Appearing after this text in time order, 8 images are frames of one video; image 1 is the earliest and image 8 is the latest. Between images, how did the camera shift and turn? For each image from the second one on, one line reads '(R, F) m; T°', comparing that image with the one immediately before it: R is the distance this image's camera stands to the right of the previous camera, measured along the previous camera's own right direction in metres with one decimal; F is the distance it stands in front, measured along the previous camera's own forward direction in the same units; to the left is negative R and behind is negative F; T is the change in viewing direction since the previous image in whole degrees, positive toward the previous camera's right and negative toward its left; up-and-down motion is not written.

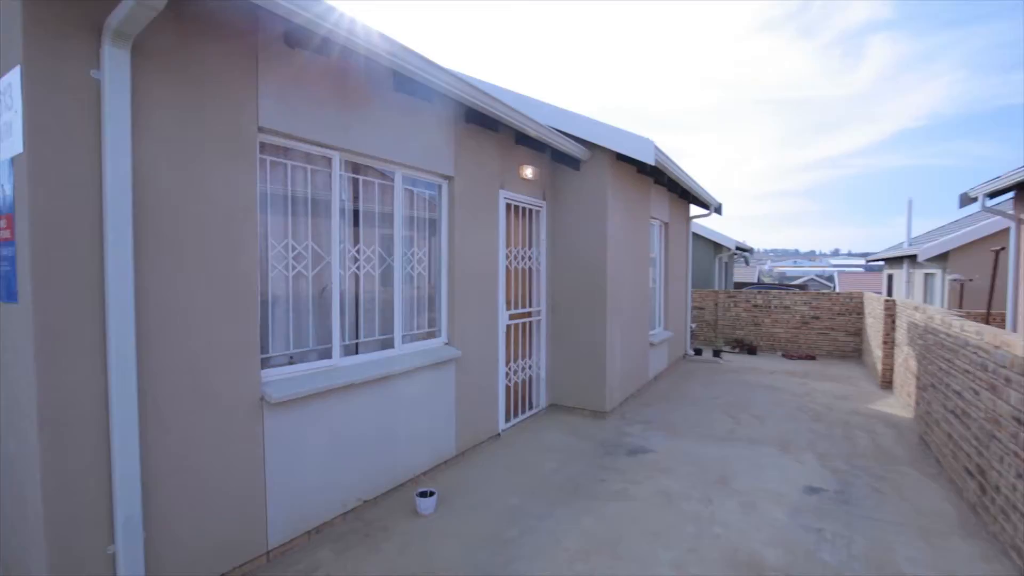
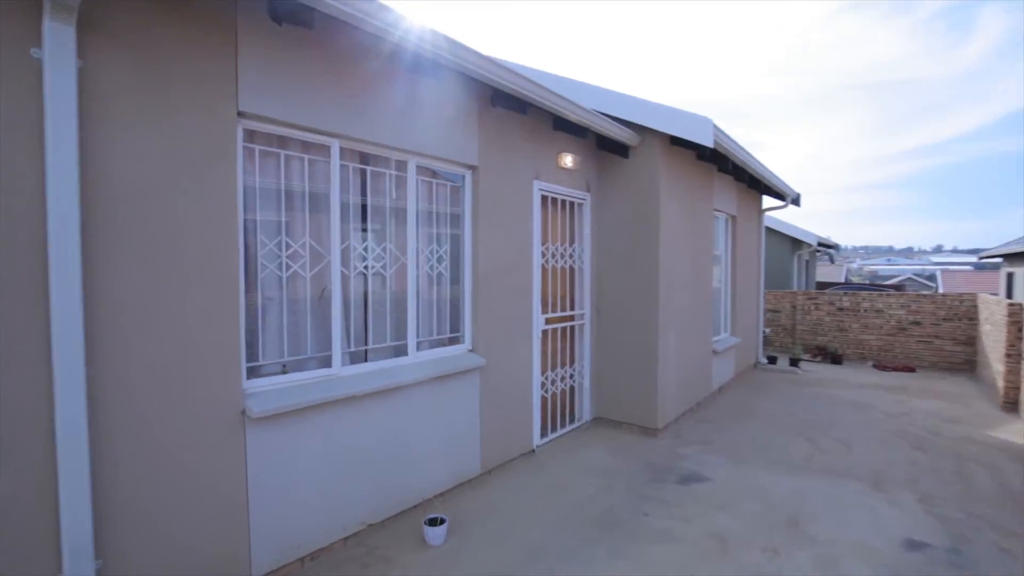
(+0.3, +0.6) m; -8°
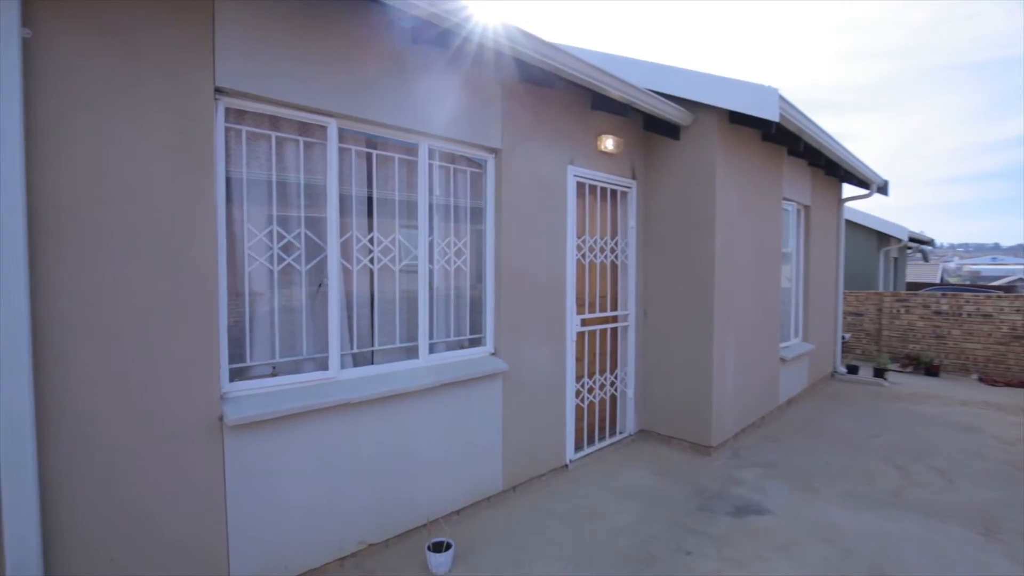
(+0.3, +0.5) m; -7°
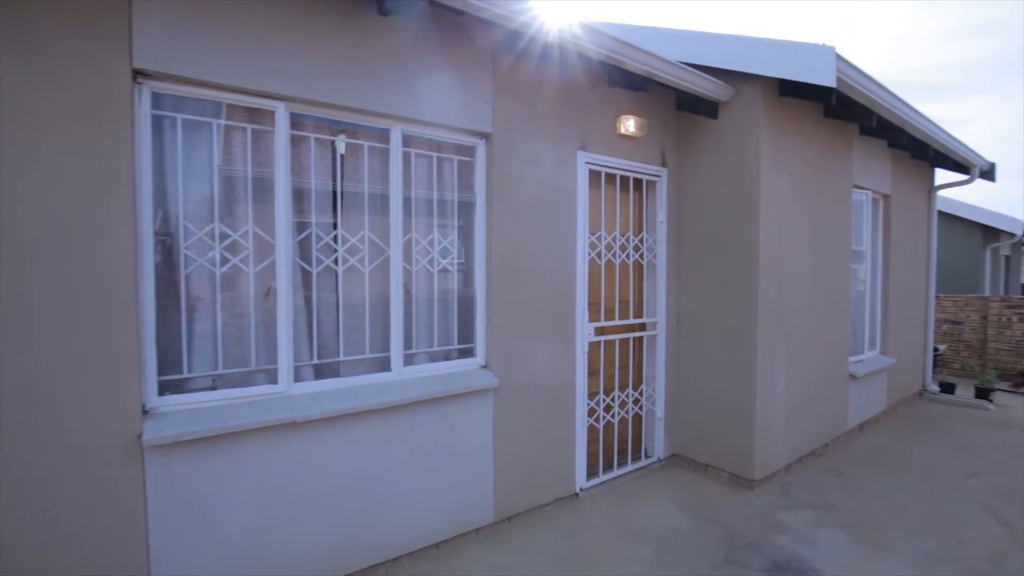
(+0.5, +0.5) m; -8°
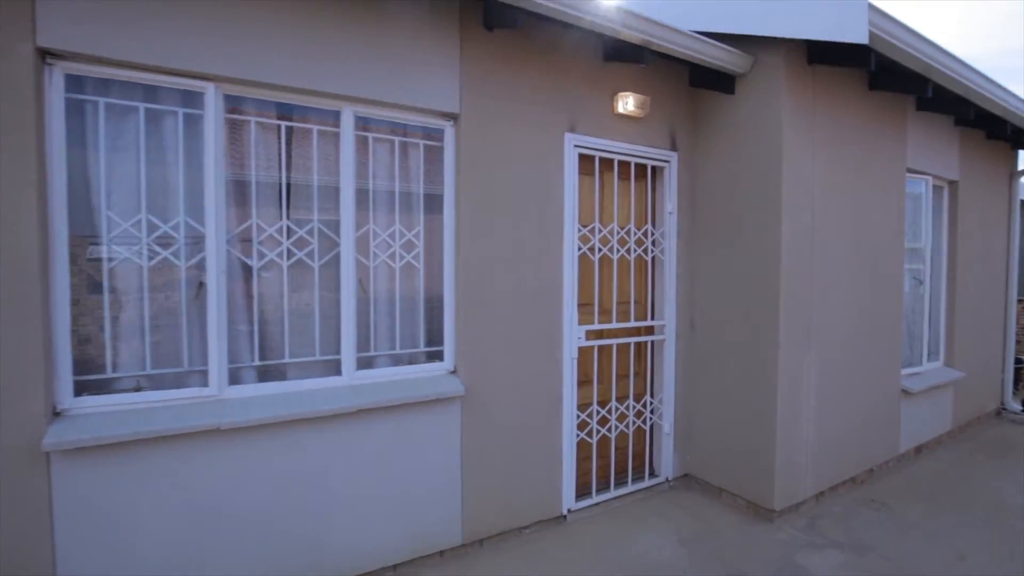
(+0.5, +0.4) m; -6°
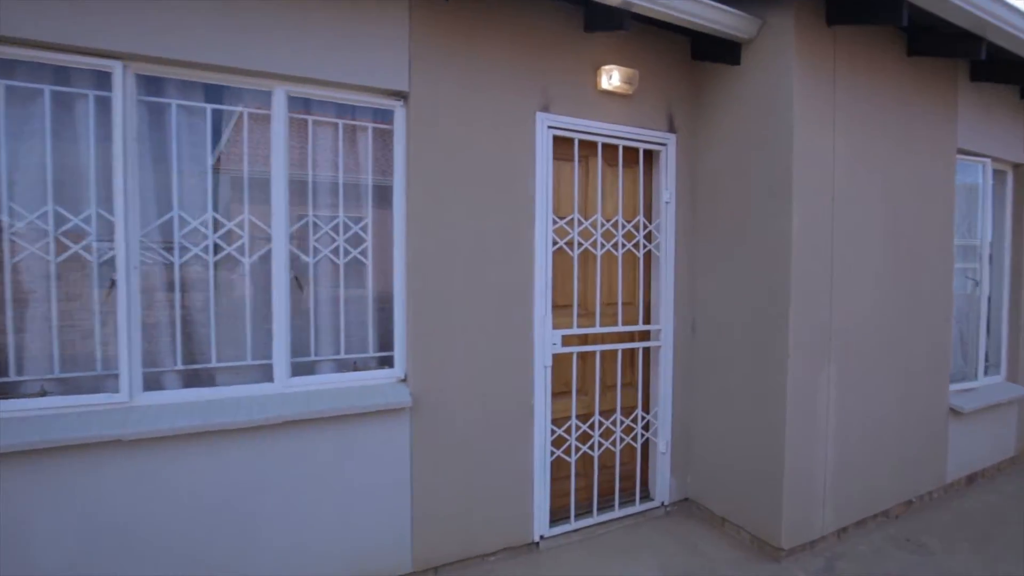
(+0.5, +0.4) m; -5°
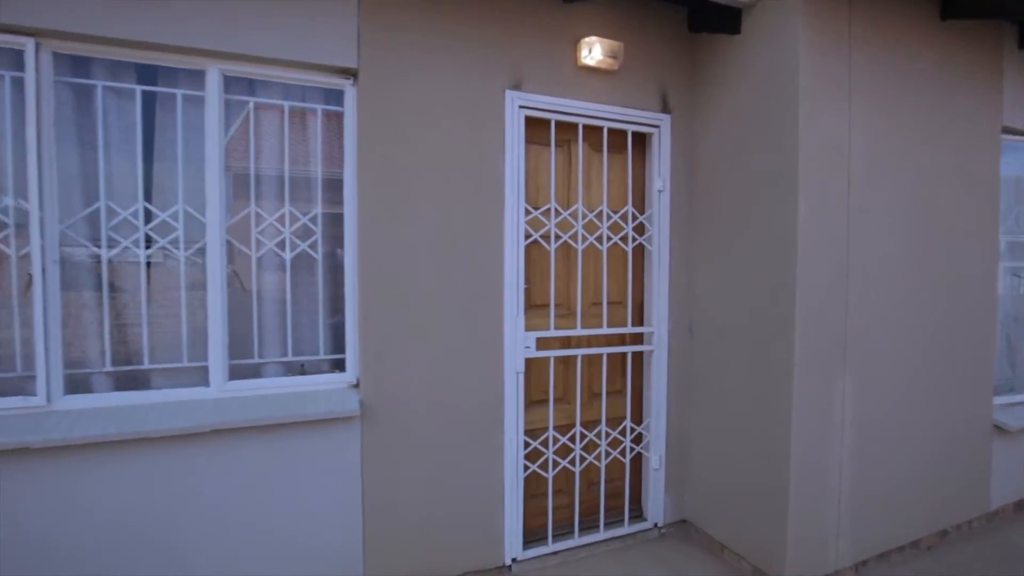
(+0.4, +0.3) m; -4°
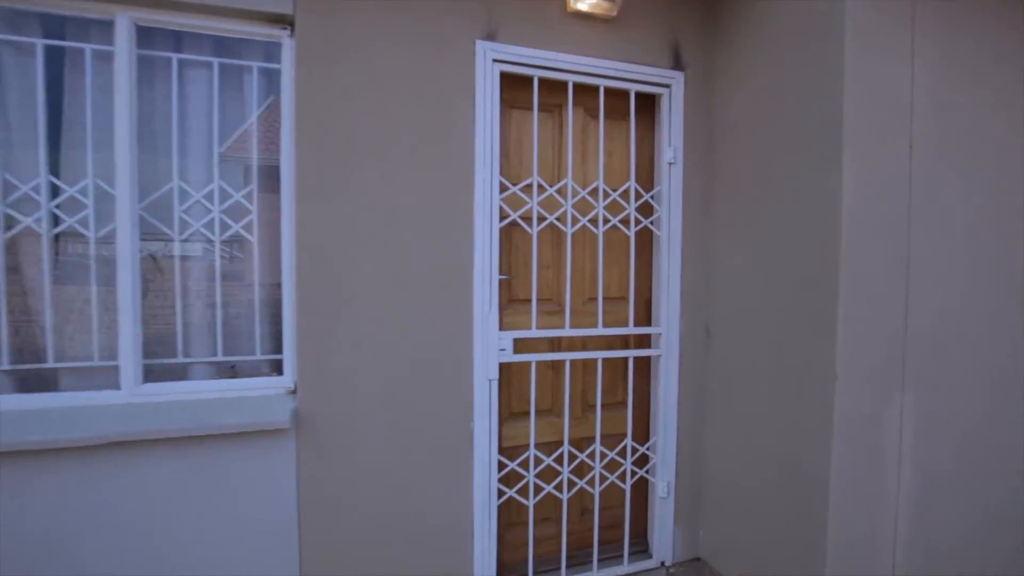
(+0.3, +0.5) m; -4°
